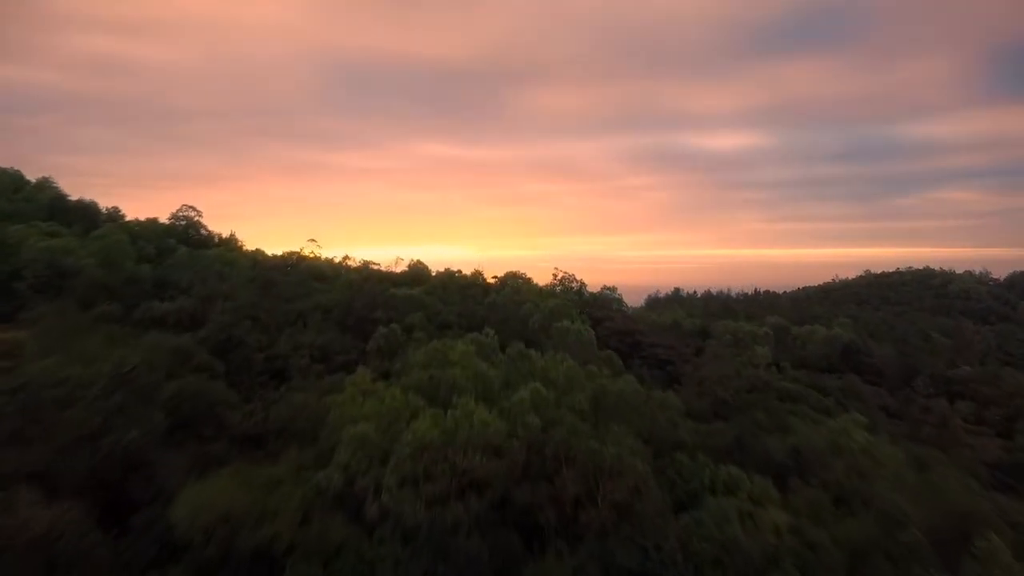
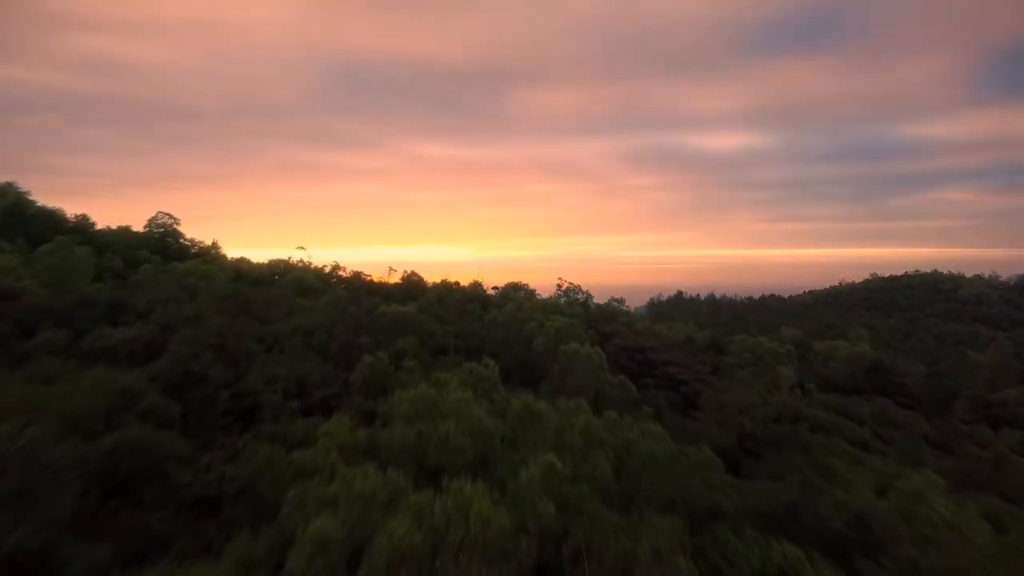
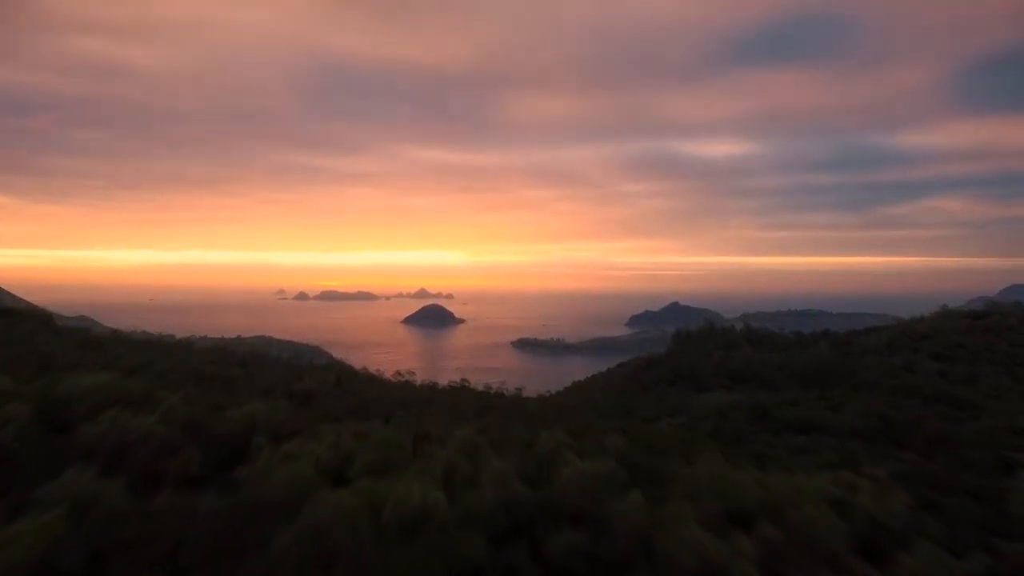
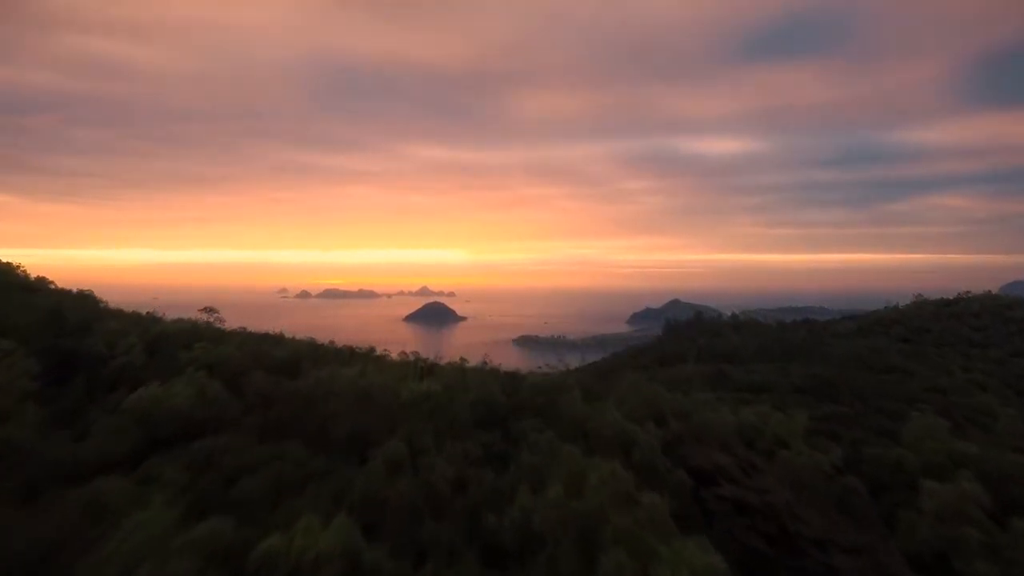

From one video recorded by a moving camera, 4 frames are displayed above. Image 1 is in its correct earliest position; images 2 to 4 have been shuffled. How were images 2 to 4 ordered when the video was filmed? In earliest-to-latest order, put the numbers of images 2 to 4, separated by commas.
2, 4, 3
